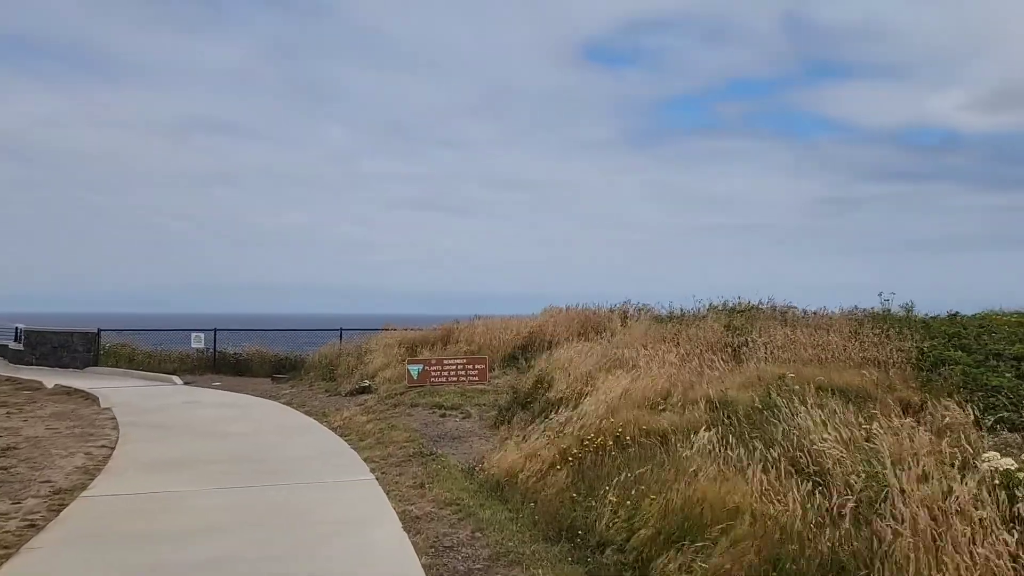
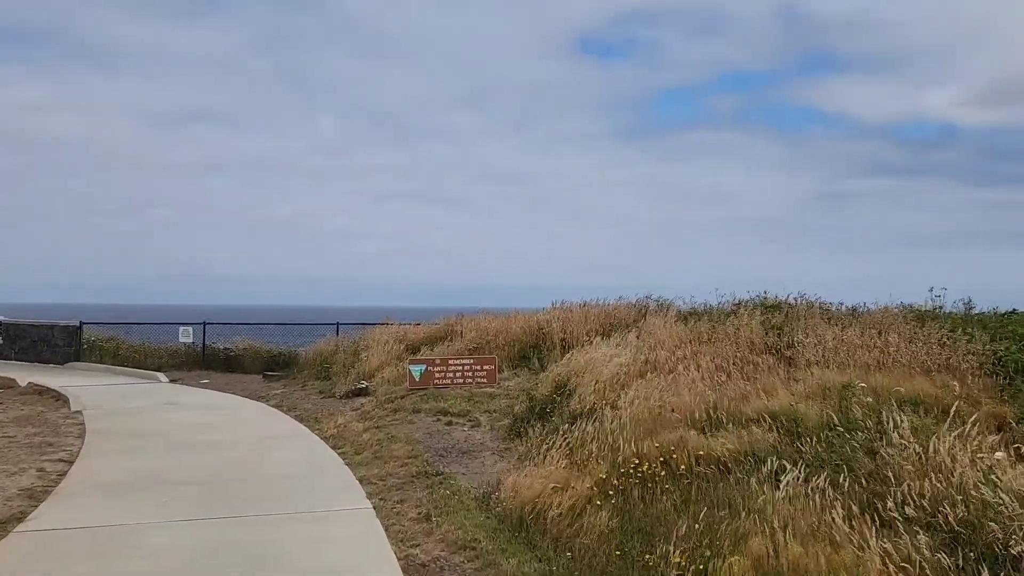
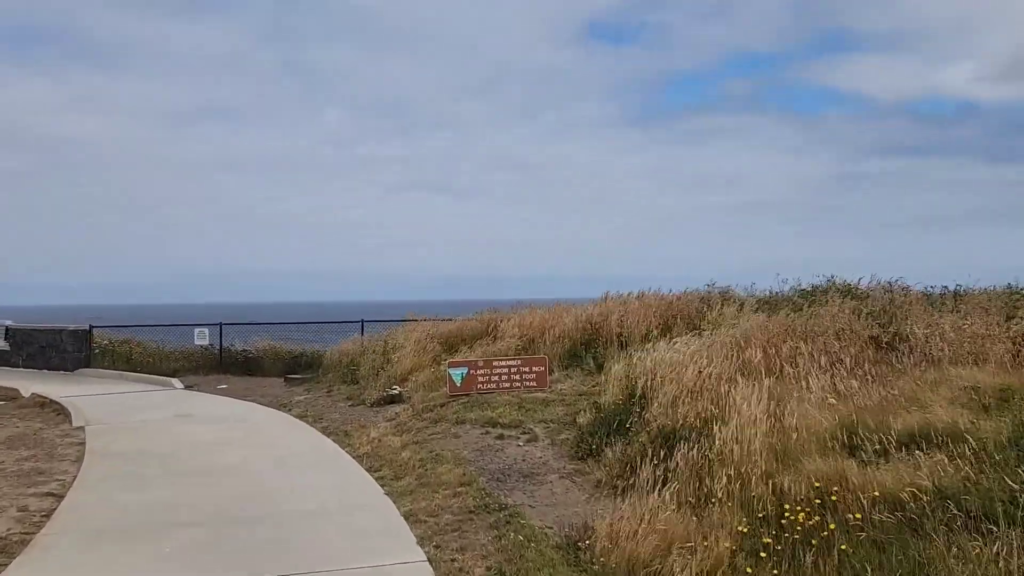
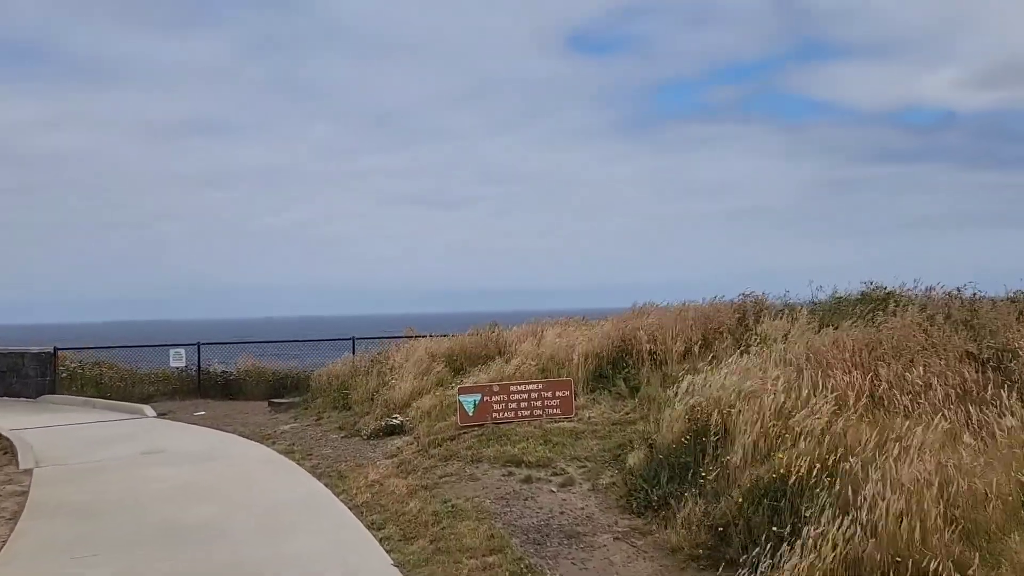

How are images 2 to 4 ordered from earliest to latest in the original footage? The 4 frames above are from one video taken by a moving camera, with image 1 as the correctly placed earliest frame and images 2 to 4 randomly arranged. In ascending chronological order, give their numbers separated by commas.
2, 3, 4
